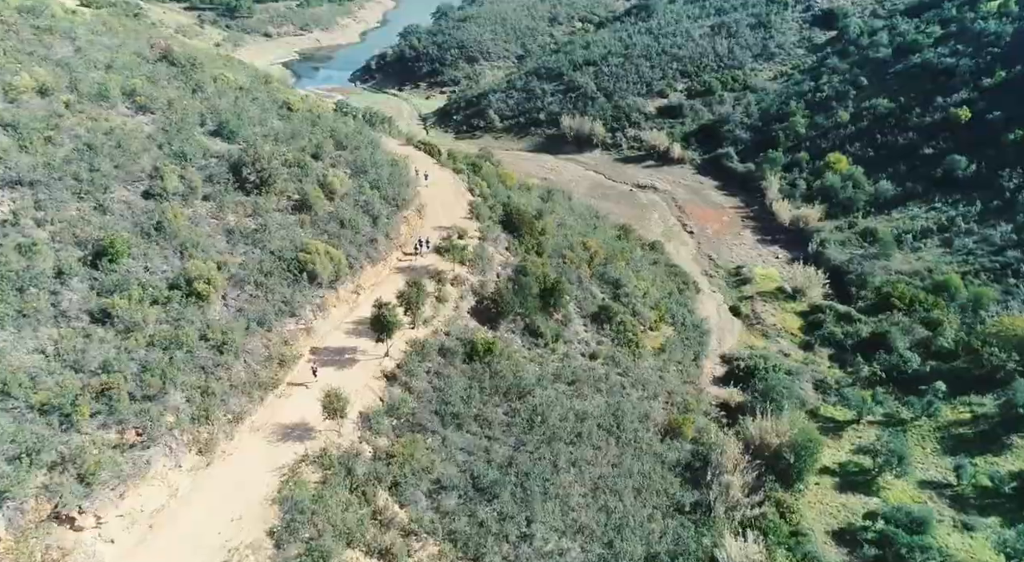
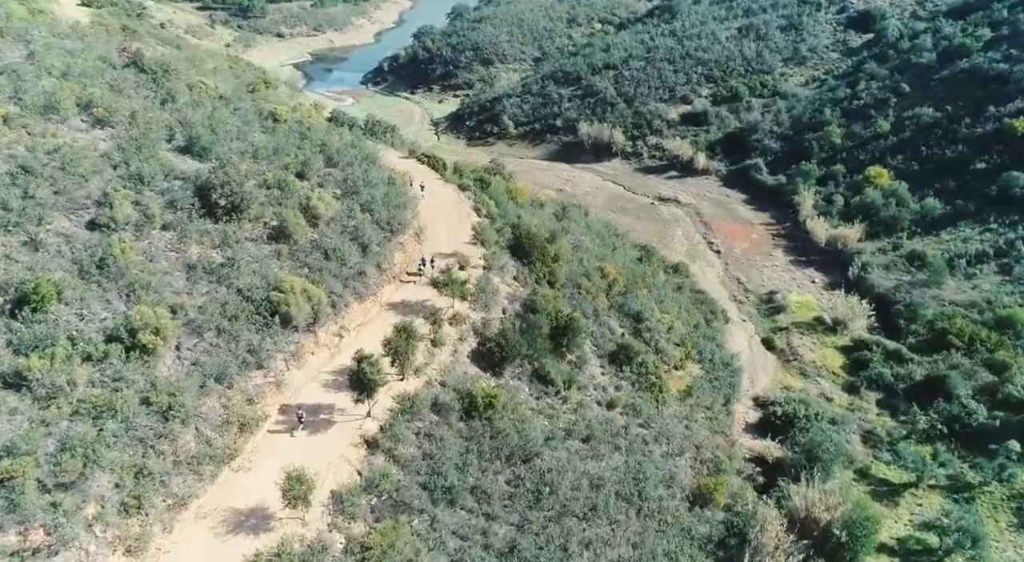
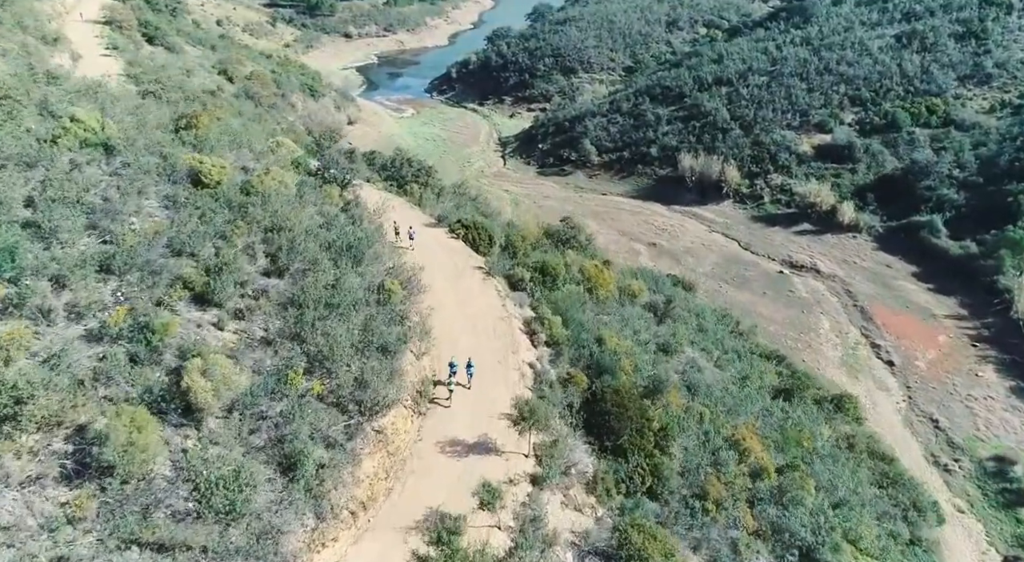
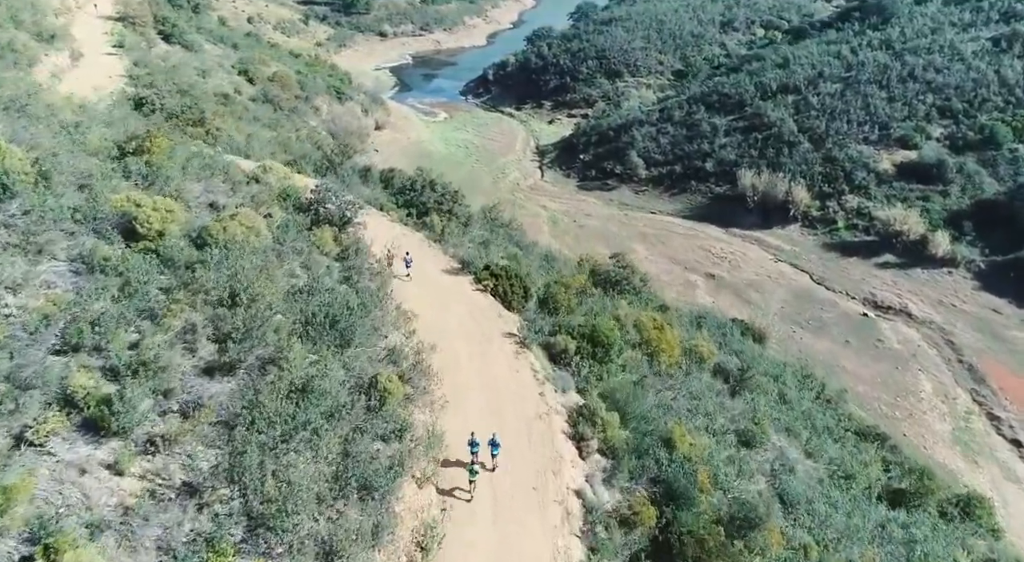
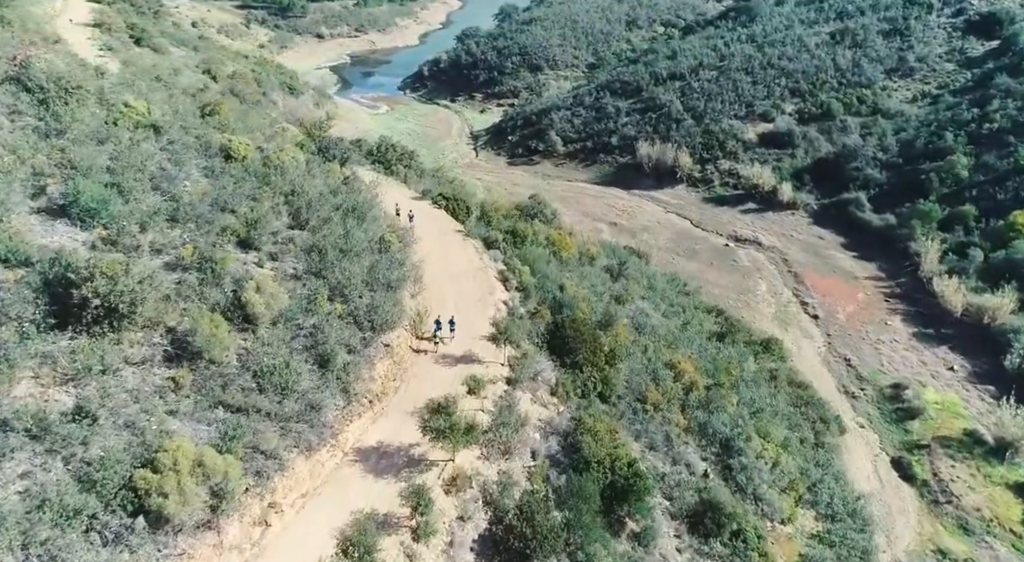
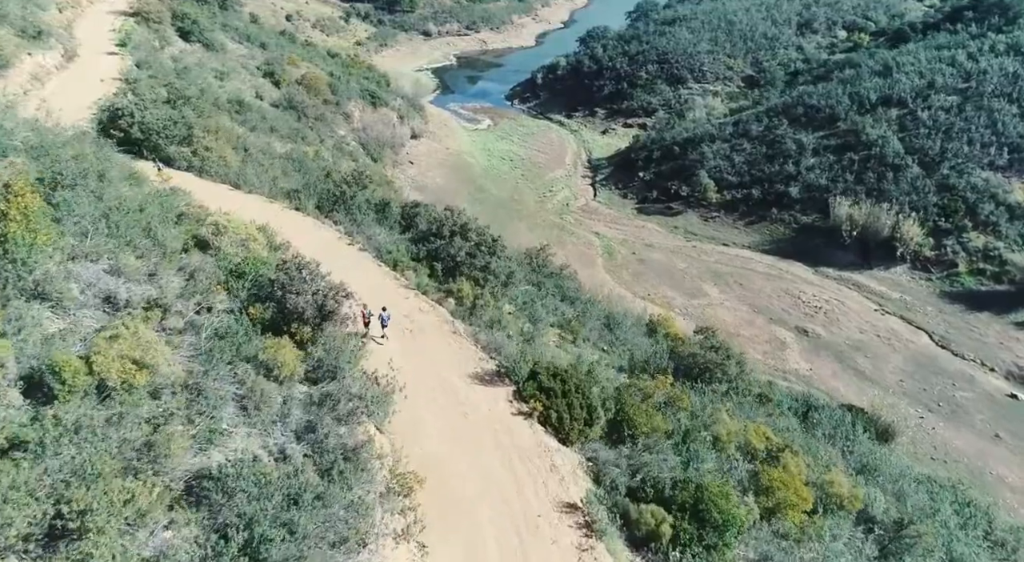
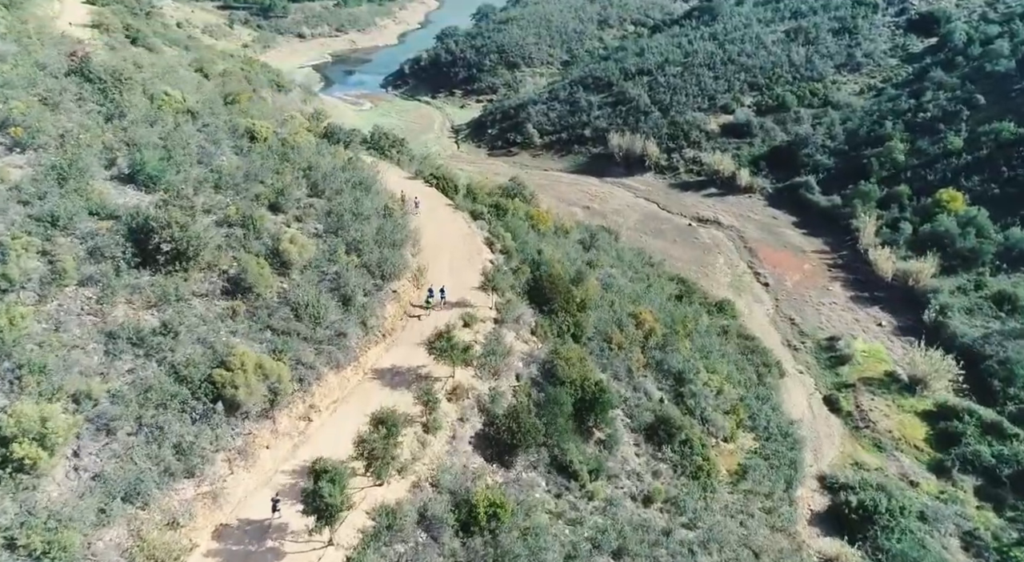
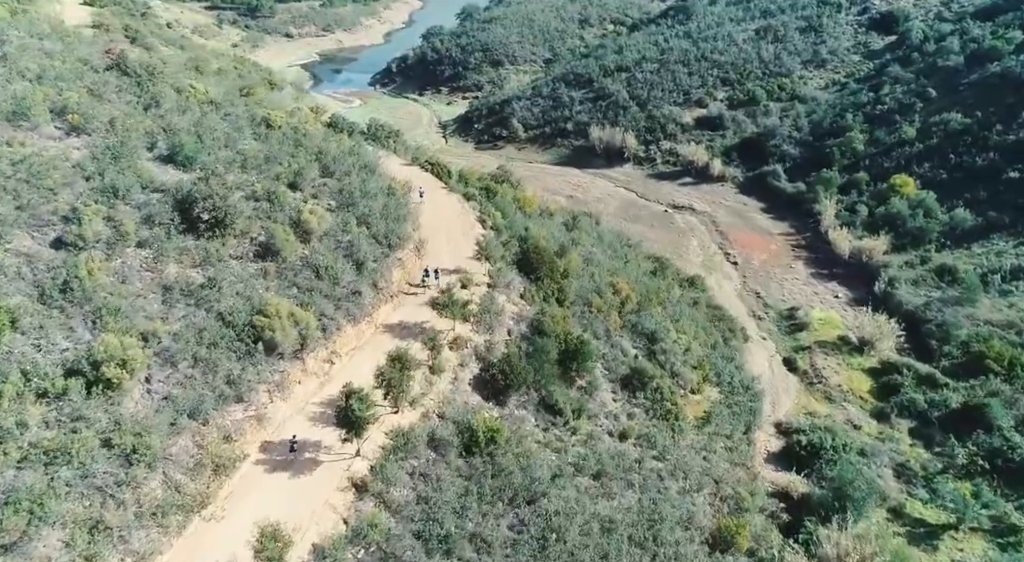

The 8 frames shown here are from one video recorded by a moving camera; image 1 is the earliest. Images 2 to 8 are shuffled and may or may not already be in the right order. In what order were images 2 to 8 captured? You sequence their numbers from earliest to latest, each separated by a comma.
2, 8, 7, 5, 3, 4, 6
